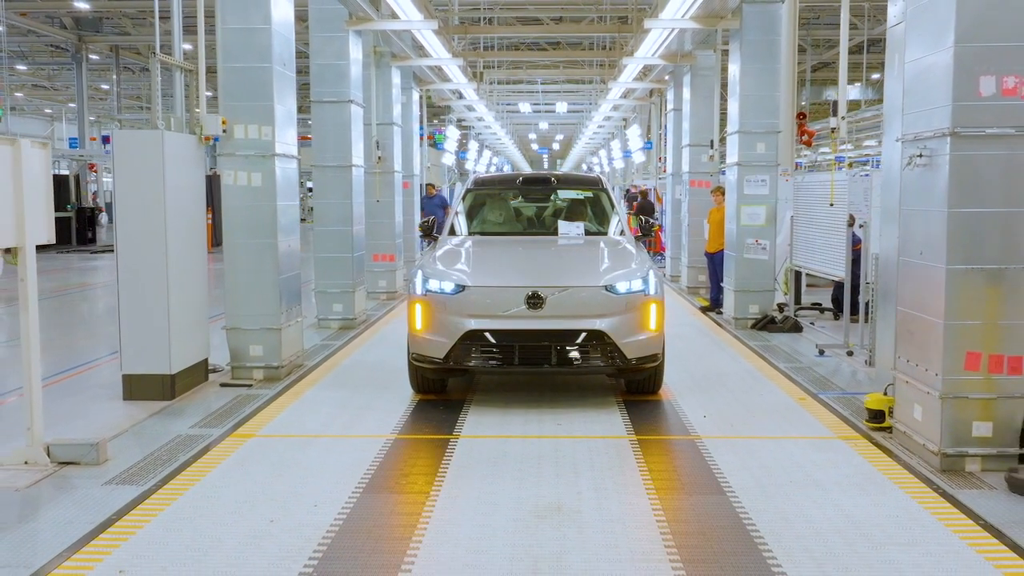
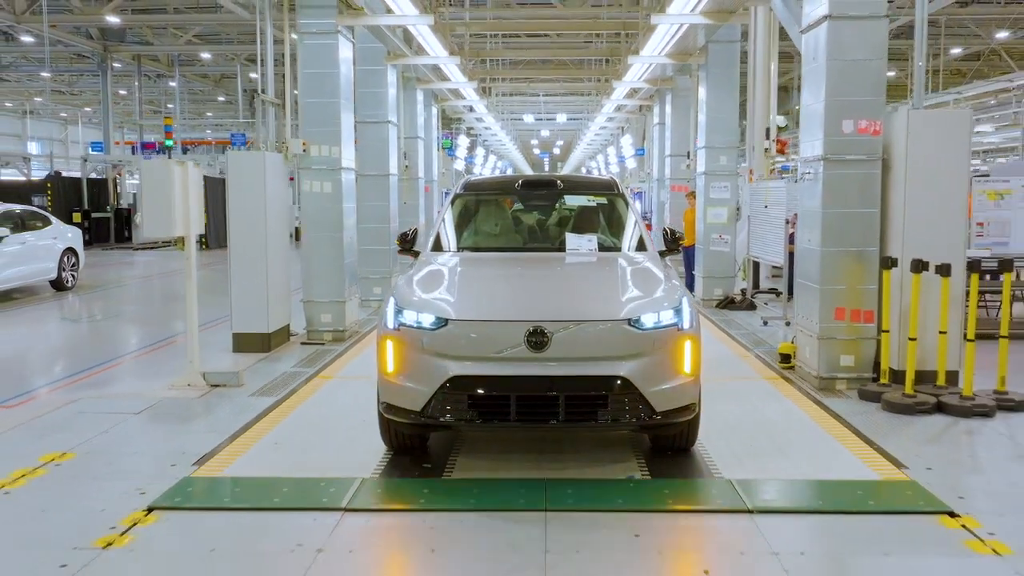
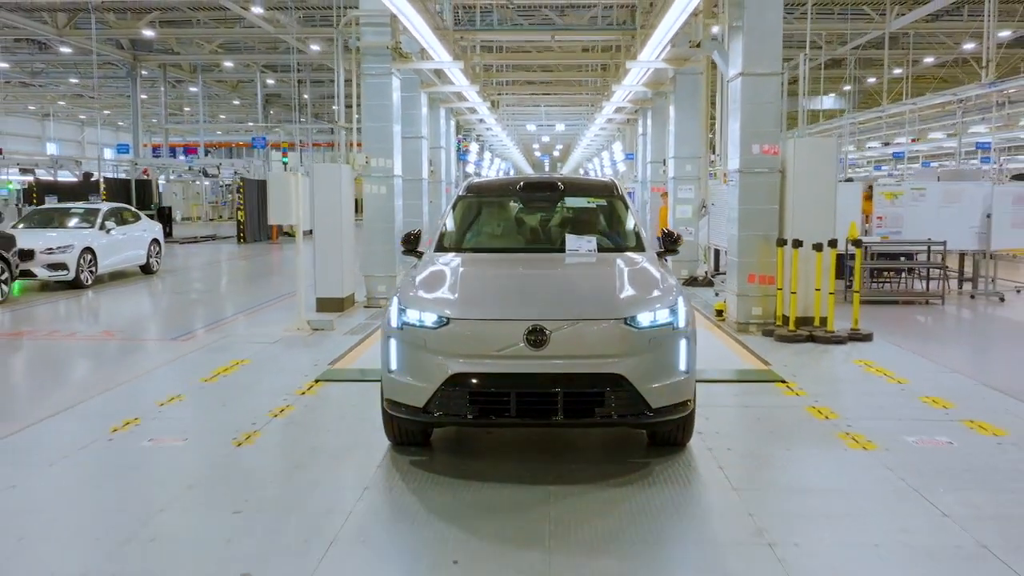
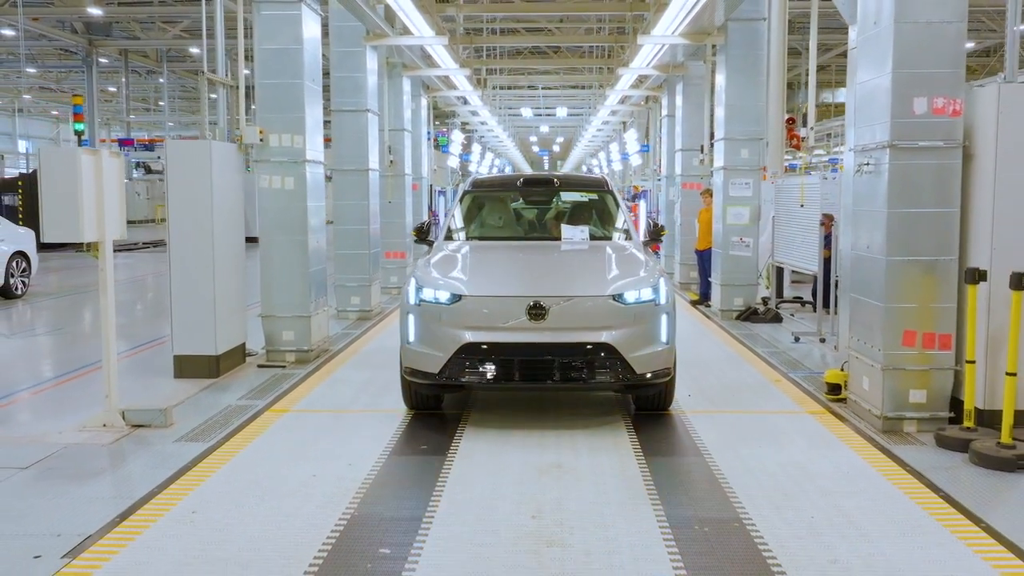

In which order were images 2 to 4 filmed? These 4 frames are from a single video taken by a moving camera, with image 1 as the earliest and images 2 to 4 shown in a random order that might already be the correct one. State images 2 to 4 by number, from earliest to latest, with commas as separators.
4, 2, 3
